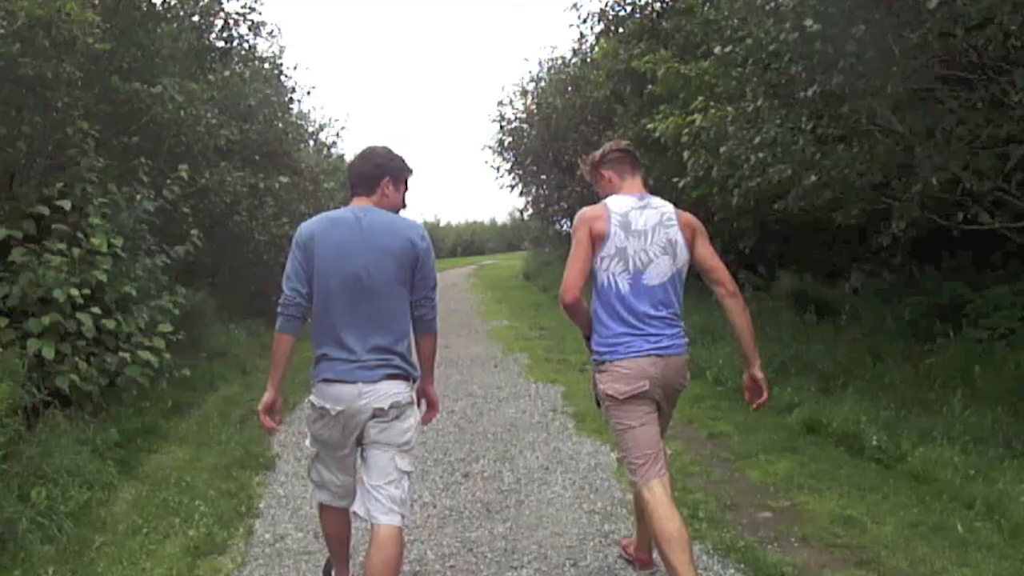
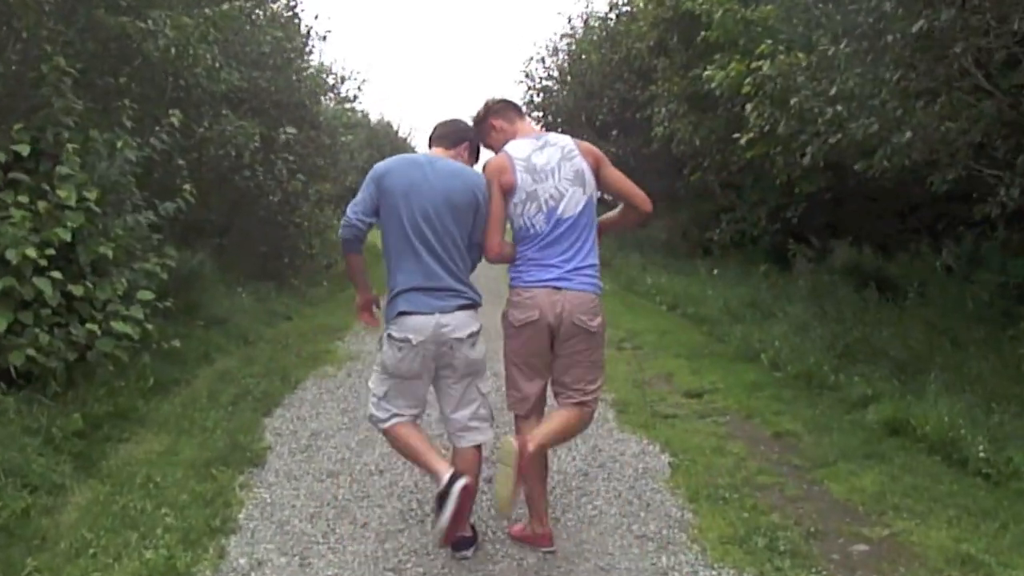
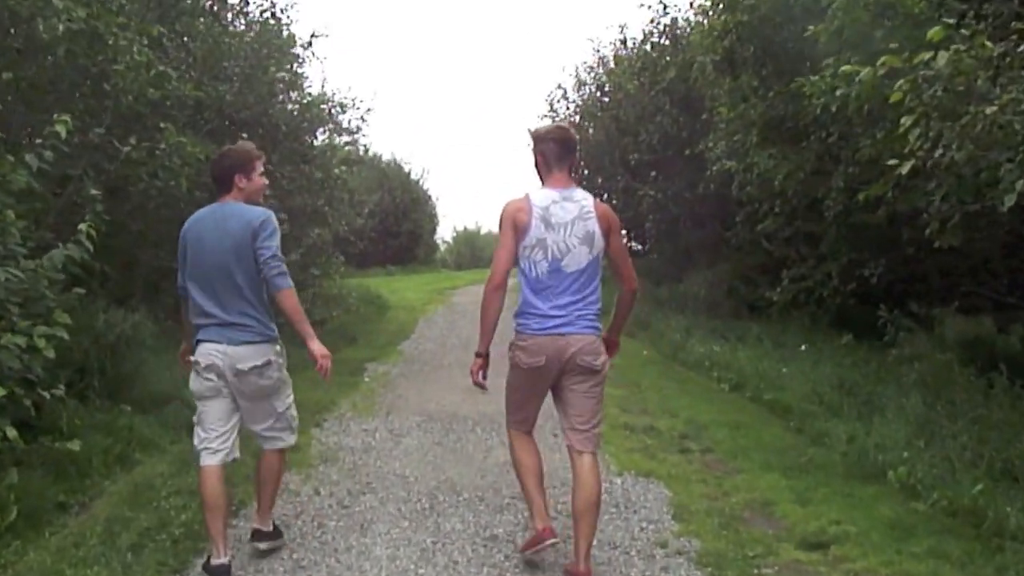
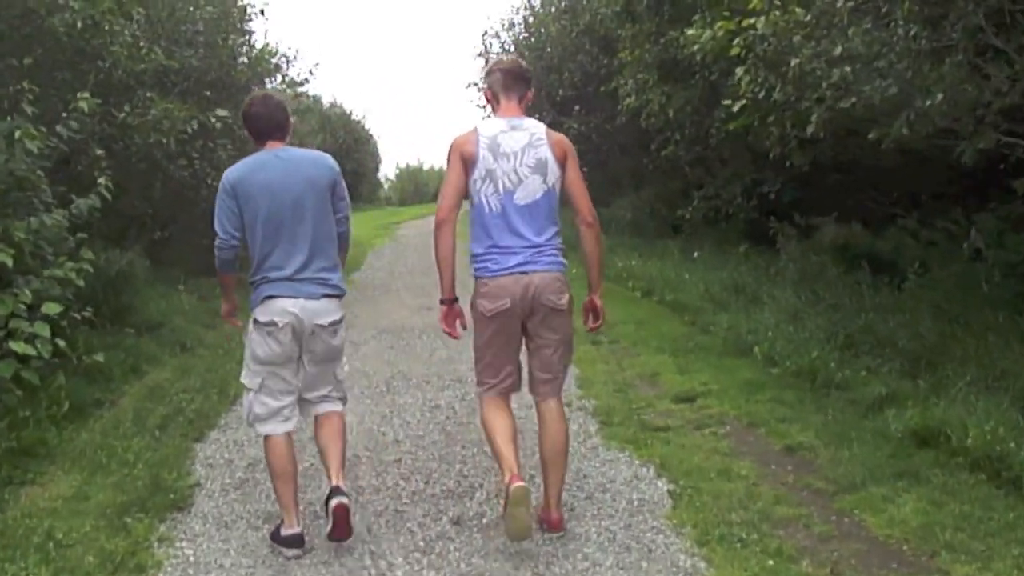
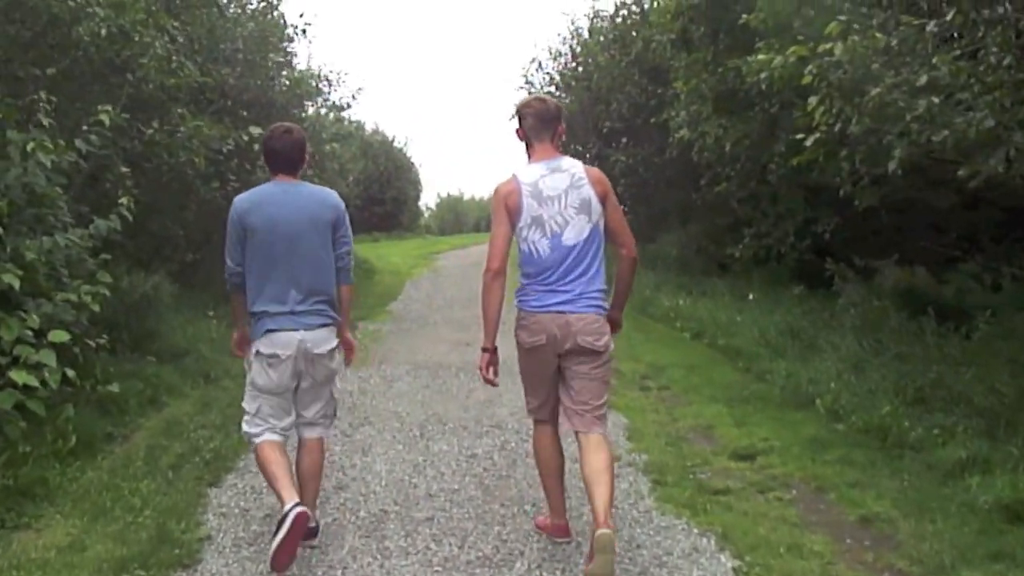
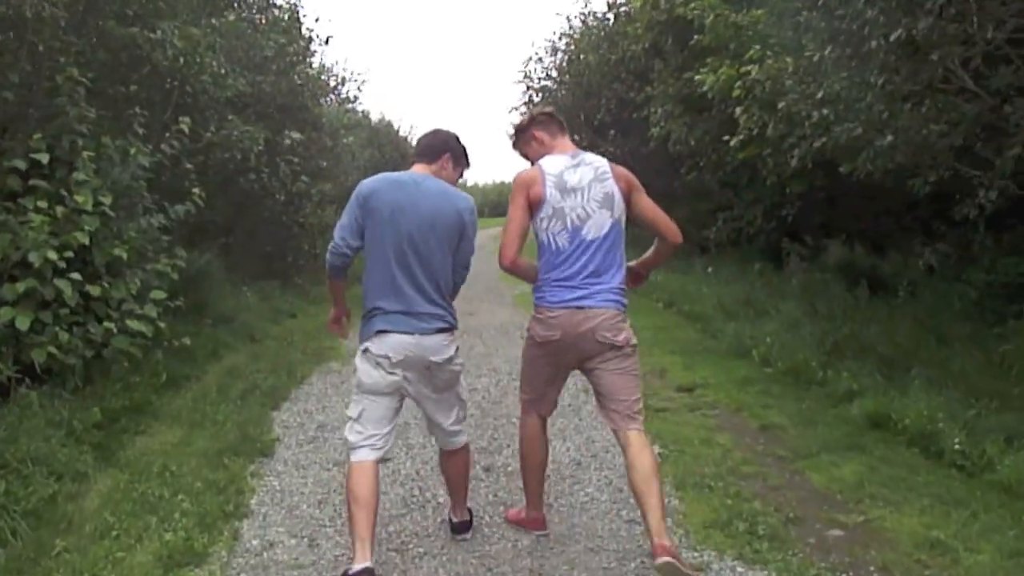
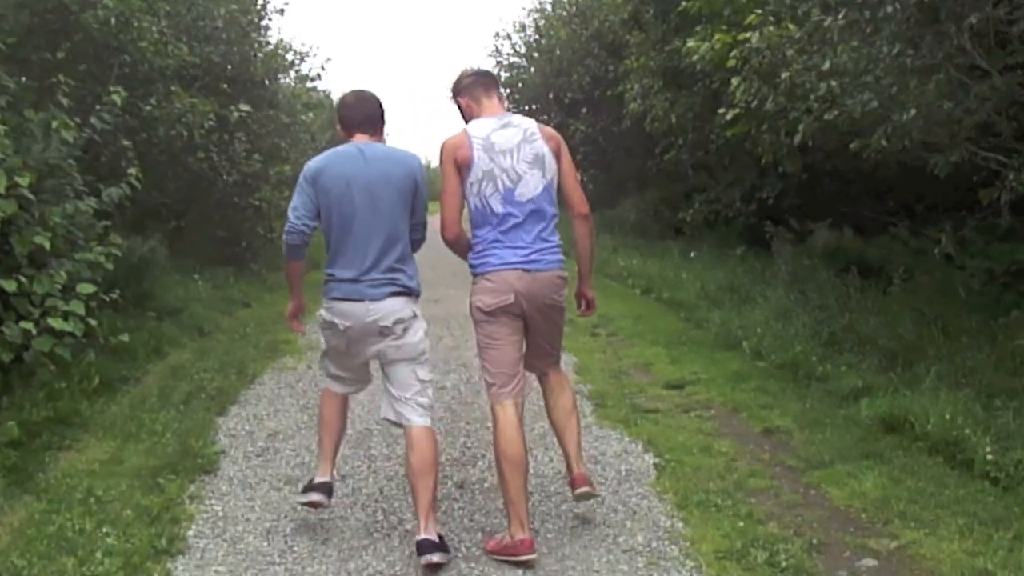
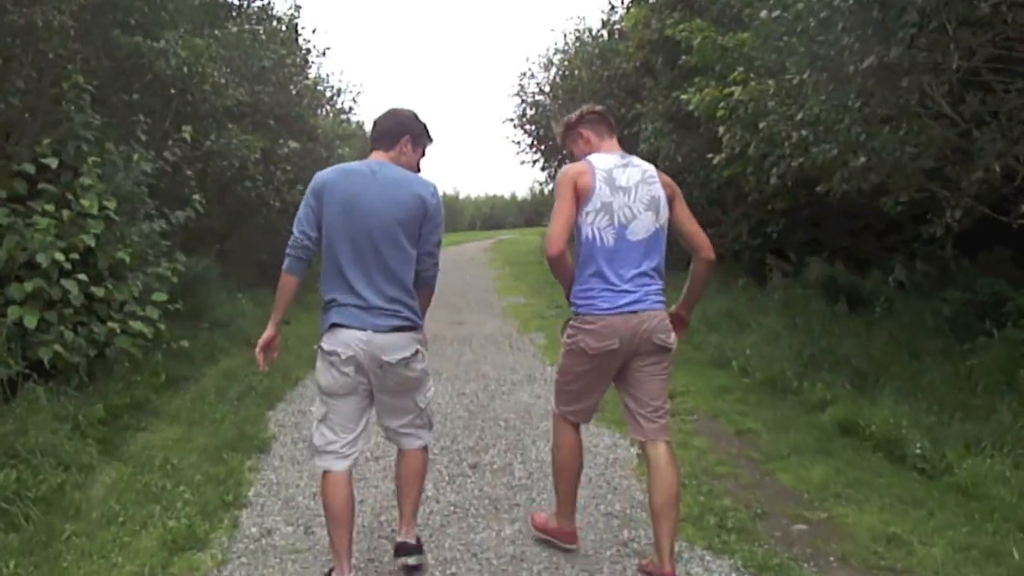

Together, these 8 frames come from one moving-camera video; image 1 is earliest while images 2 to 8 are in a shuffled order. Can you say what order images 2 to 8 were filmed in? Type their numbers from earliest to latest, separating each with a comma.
8, 6, 2, 7, 4, 5, 3
